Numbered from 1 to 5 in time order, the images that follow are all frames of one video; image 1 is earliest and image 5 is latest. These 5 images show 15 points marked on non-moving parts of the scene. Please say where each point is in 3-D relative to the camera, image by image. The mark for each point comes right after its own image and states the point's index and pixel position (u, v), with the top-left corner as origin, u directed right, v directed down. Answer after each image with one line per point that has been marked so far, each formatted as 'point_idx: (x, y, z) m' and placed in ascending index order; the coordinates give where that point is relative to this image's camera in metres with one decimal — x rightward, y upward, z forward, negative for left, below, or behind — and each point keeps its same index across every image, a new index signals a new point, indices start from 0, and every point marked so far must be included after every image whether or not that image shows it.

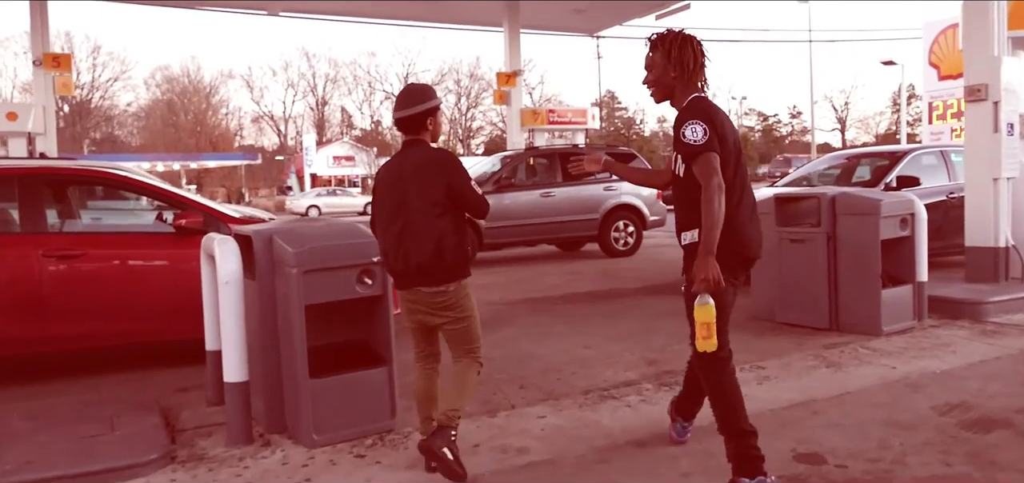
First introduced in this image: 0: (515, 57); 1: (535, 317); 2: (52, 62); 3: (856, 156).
0: (+0.1, +4.4, +20.0) m
1: (+0.2, -0.8, +8.3) m
2: (-7.8, +3.0, +14.0) m
3: (+4.9, +1.2, +11.7) m
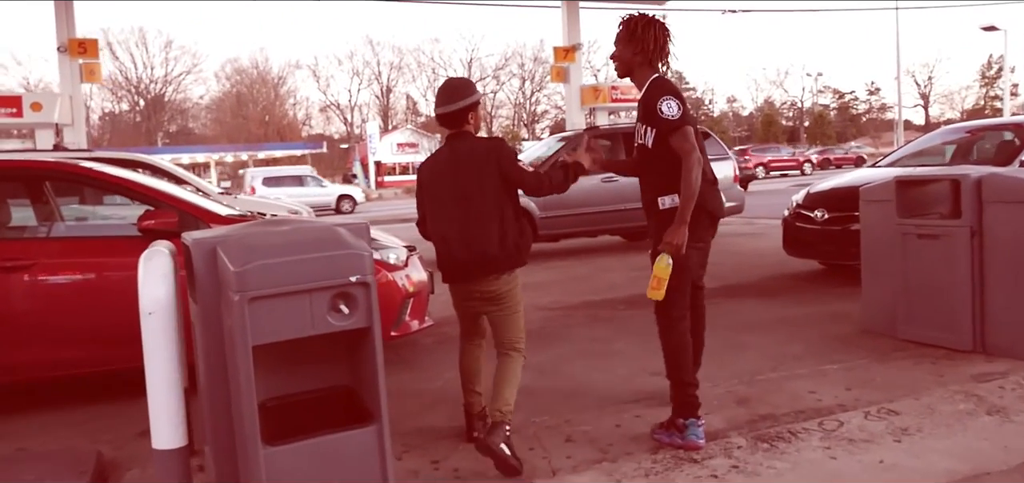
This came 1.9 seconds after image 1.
0: (+1.4, +4.7, +18.5) m
1: (+0.7, -0.7, +7.0) m
2: (-6.9, +3.1, +13.2) m
3: (+5.6, +1.3, +9.9) m
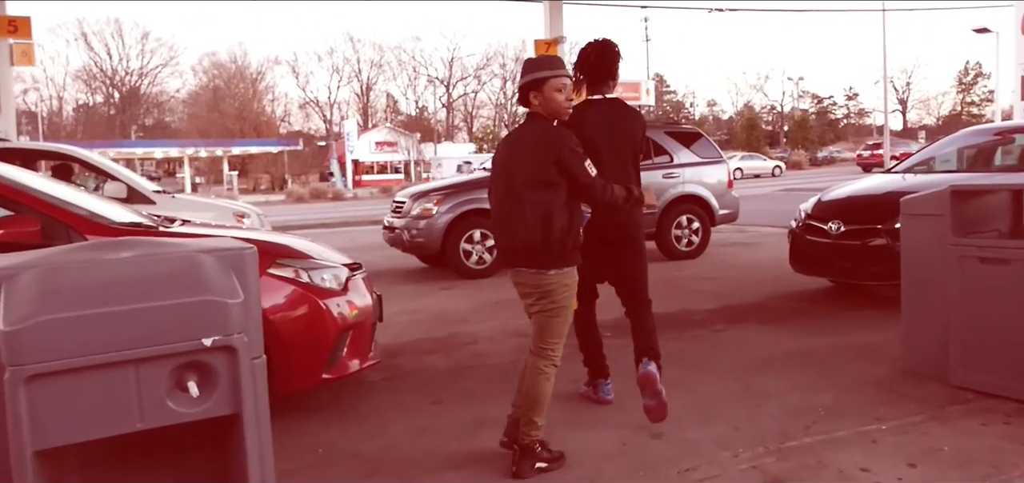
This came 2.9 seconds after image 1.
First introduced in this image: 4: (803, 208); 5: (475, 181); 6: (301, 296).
0: (+1.0, +4.6, +17.4) m
1: (+0.4, -0.8, +5.8) m
2: (-7.2, +3.1, +11.8) m
3: (+5.3, +1.2, +8.9) m
4: (+2.9, +0.3, +8.2) m
5: (-0.5, +0.8, +10.7) m
6: (-1.2, -0.3, +4.6) m
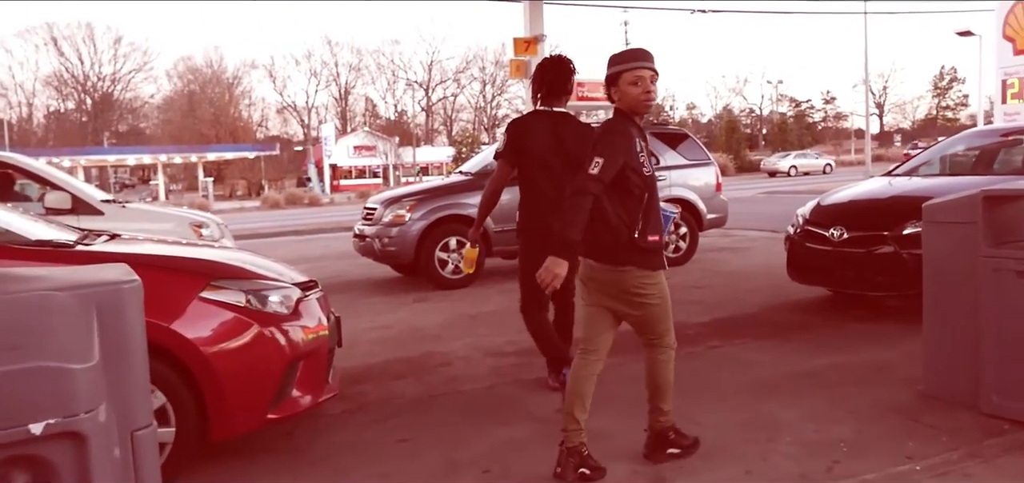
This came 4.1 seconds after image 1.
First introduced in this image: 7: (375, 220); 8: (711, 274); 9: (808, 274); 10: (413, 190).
0: (+0.5, +4.4, +16.9) m
1: (+0.3, -0.9, +5.2) m
2: (-7.5, +2.9, +11.1) m
3: (+5.1, +1.1, +8.4) m
4: (+2.7, +0.3, +7.7) m
5: (-0.7, +0.7, +10.1) m
6: (-1.3, -0.4, +3.9) m
7: (-1.7, +0.3, +10.1) m
8: (+2.4, -0.4, +10.2) m
9: (+2.6, -0.3, +7.2) m
10: (-1.2, +0.6, +10.1) m
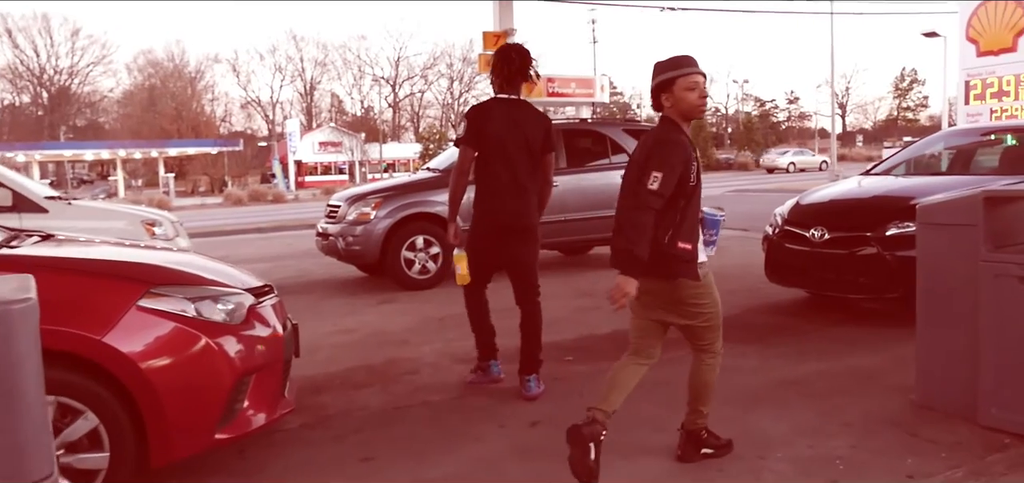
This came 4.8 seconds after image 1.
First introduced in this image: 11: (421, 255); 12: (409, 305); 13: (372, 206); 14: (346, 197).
0: (-0.1, +4.5, +16.5) m
1: (+0.1, -0.9, +4.9) m
2: (-7.9, +2.9, +10.4) m
3: (+4.8, +1.1, +8.3) m
4: (+2.4, +0.3, +7.5) m
5: (-1.1, +0.7, +9.7) m
6: (-1.4, -0.4, +3.5) m
7: (-2.0, +0.3, +9.7) m
8: (+2.1, -0.4, +9.9) m
9: (+2.3, -0.3, +7.0) m
10: (-1.6, +0.6, +9.7) m
11: (-1.1, -0.2, +9.7) m
12: (-1.1, -0.7, +8.7) m
13: (-1.6, +0.4, +9.5) m
14: (-2.0, +0.5, +9.8) m
